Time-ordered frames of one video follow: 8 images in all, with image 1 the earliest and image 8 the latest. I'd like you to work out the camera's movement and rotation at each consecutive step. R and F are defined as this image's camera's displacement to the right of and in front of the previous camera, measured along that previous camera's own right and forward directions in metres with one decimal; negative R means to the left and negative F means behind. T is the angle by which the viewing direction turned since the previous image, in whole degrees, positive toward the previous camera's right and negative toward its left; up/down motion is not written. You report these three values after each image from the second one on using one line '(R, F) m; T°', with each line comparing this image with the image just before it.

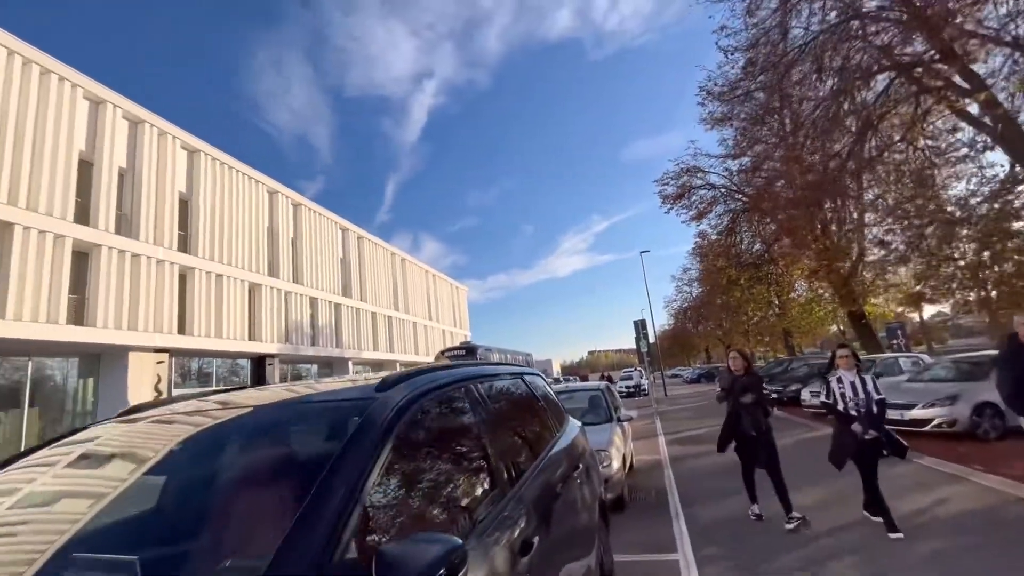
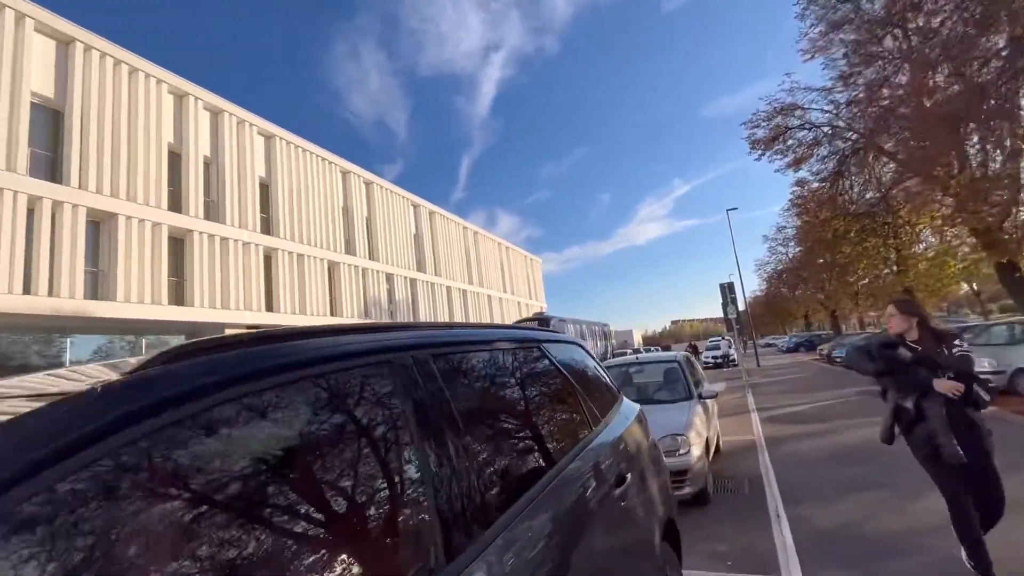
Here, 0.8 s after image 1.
(+0.3, +1.1) m; -9°
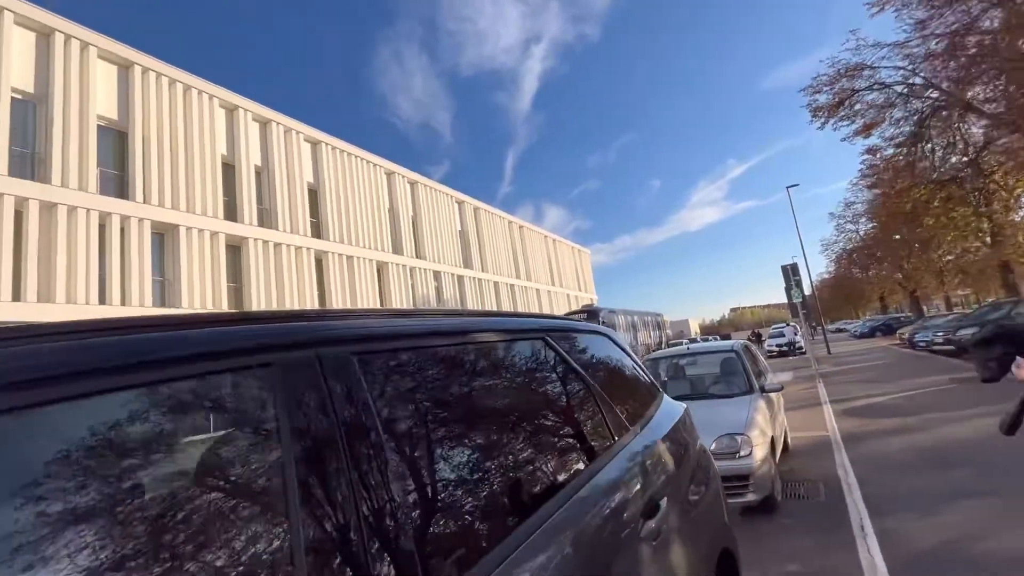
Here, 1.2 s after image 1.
(+0.2, +0.5) m; -6°
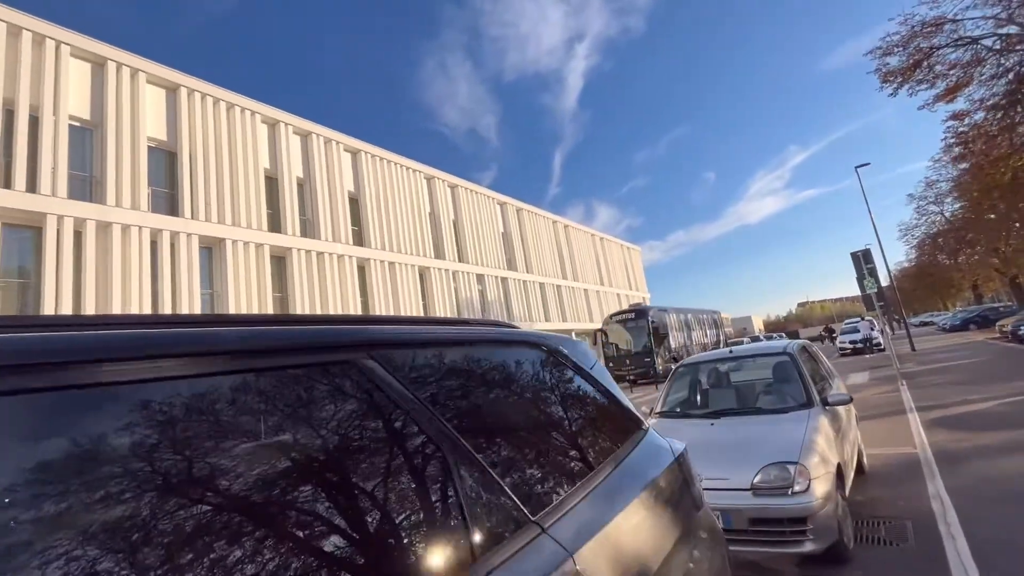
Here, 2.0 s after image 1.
(+0.5, +0.9) m; -6°
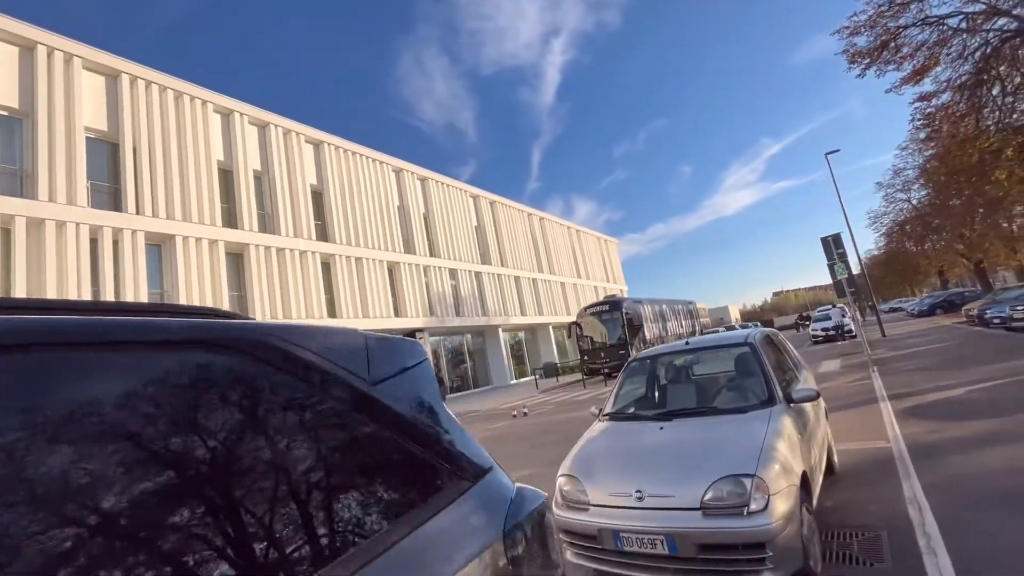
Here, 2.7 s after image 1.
(+0.4, +0.6) m; +2°
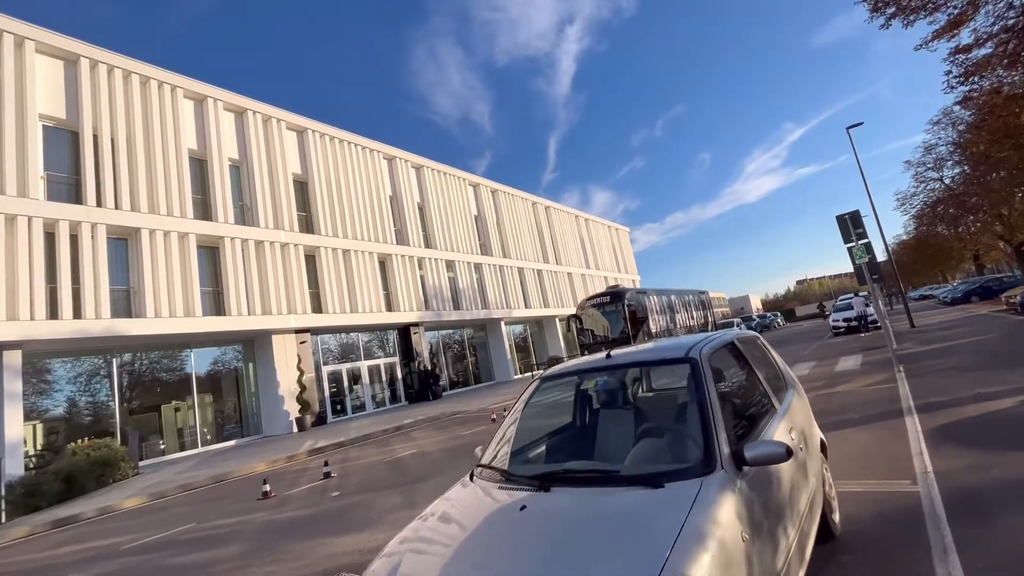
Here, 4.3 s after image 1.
(+1.1, +1.5) m; -2°
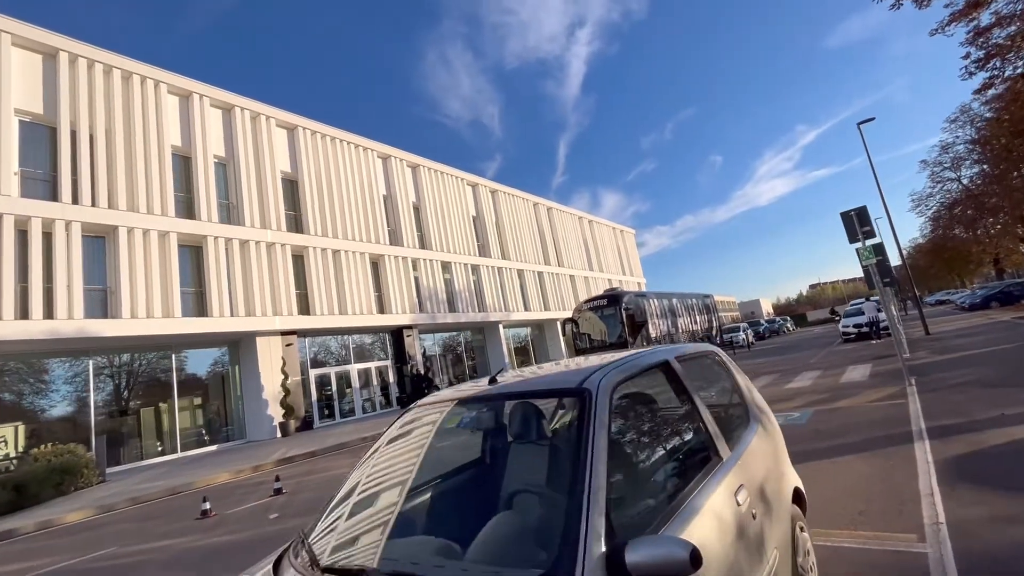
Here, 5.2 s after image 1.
(+0.7, +0.8) m; -1°
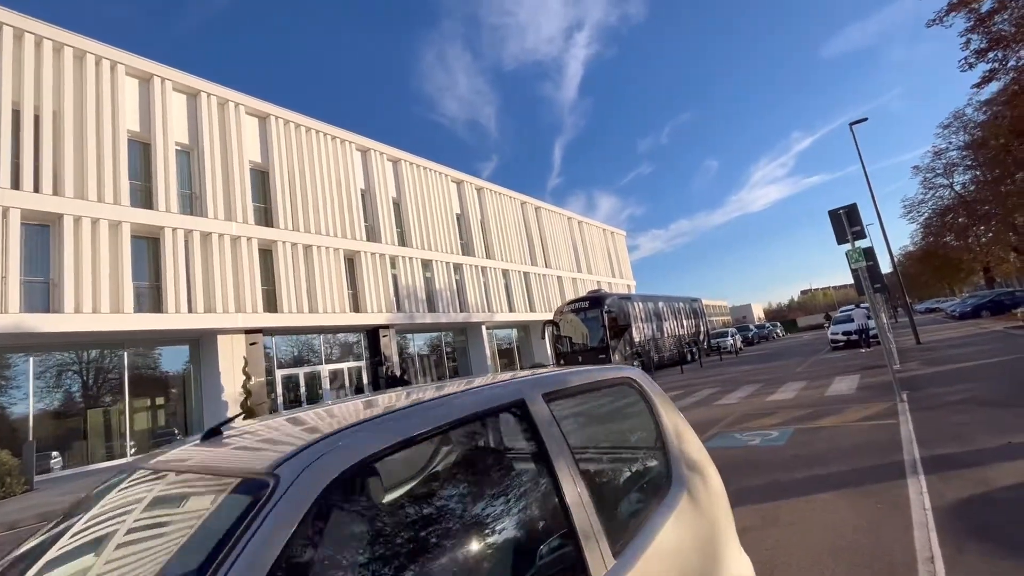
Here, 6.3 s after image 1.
(+0.6, +0.9) m; +1°
